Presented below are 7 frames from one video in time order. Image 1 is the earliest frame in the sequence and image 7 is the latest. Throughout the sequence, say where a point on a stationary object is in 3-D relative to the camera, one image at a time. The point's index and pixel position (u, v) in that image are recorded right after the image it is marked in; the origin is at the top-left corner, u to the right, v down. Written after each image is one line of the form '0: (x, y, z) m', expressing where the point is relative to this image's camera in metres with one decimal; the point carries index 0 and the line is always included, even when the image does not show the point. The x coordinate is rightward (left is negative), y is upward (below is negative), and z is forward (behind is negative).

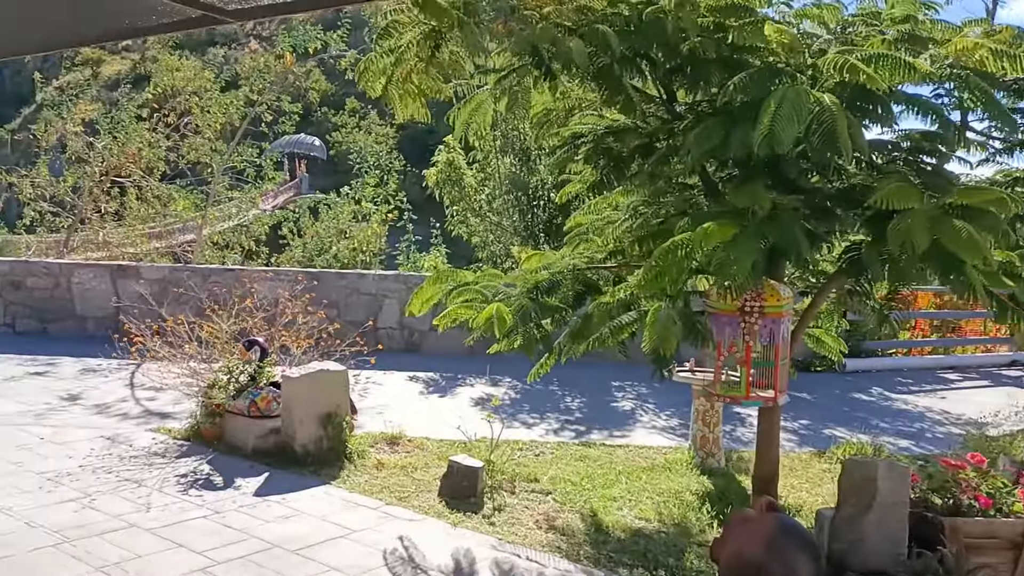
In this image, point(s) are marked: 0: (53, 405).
0: (-2.5, -0.6, +4.7) m
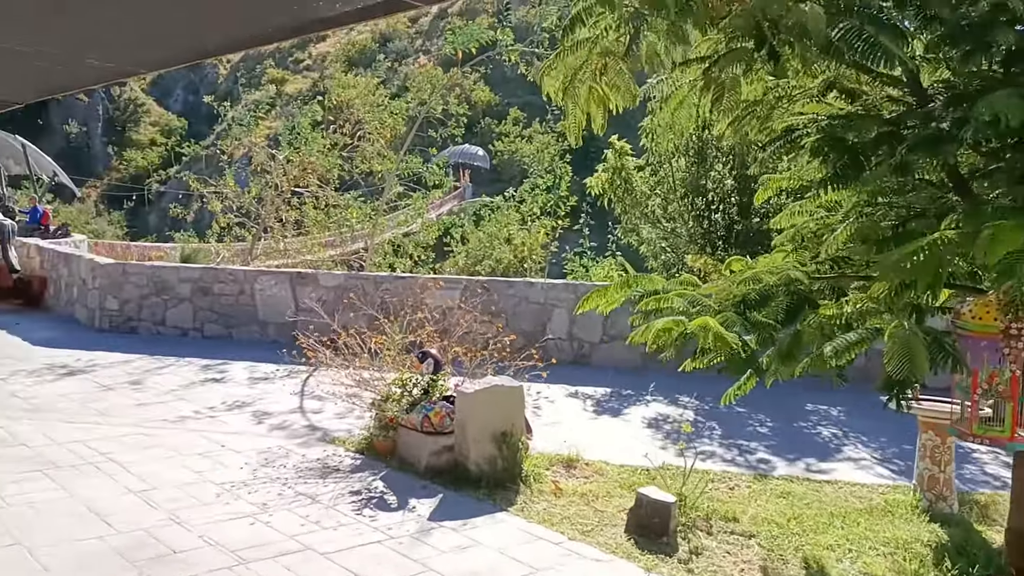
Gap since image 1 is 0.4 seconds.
0: (-1.5, -0.7, +4.7) m
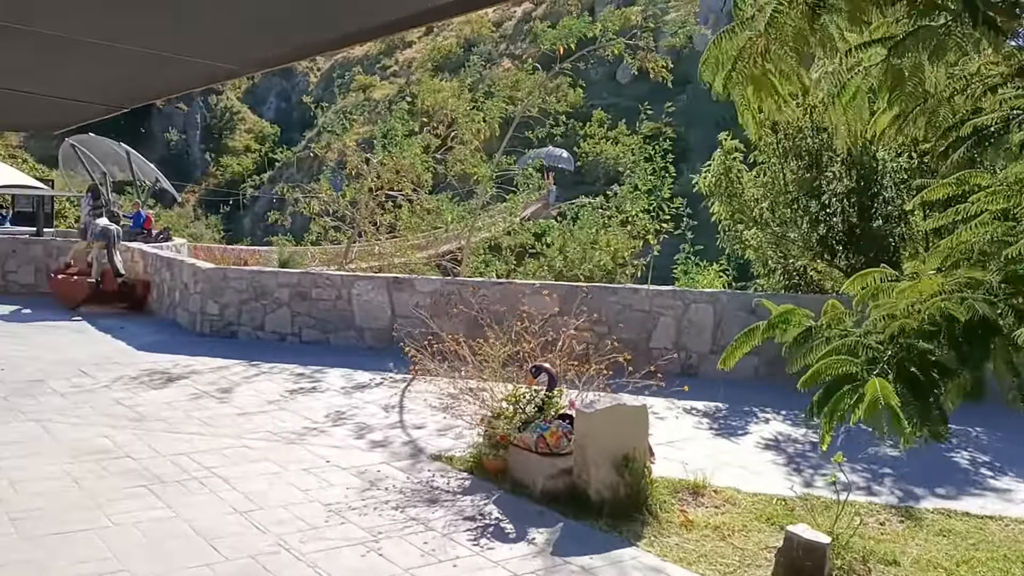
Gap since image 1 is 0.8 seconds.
0: (-0.9, -0.7, +4.5) m
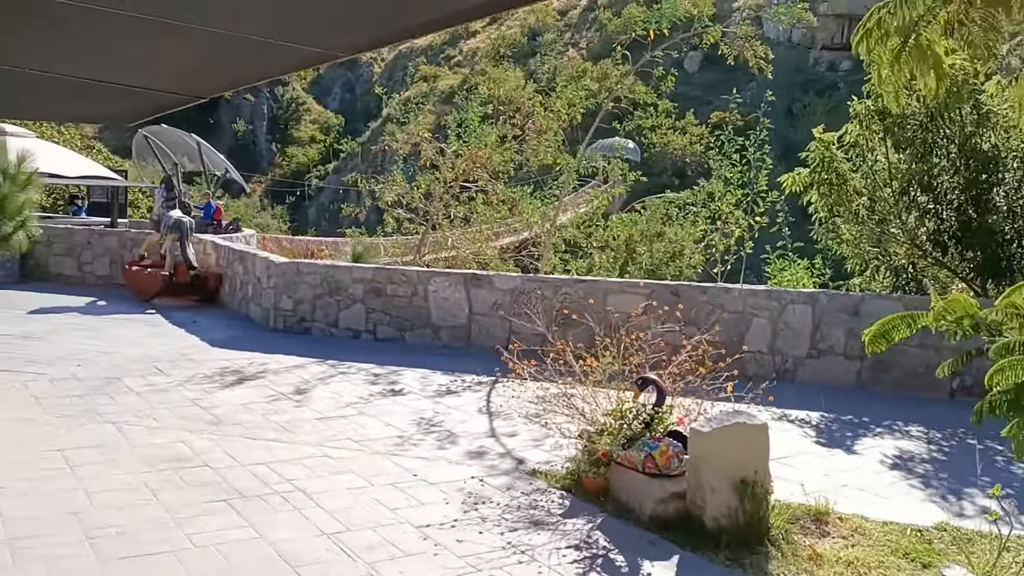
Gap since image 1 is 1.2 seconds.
0: (-0.5, -0.7, +4.3) m
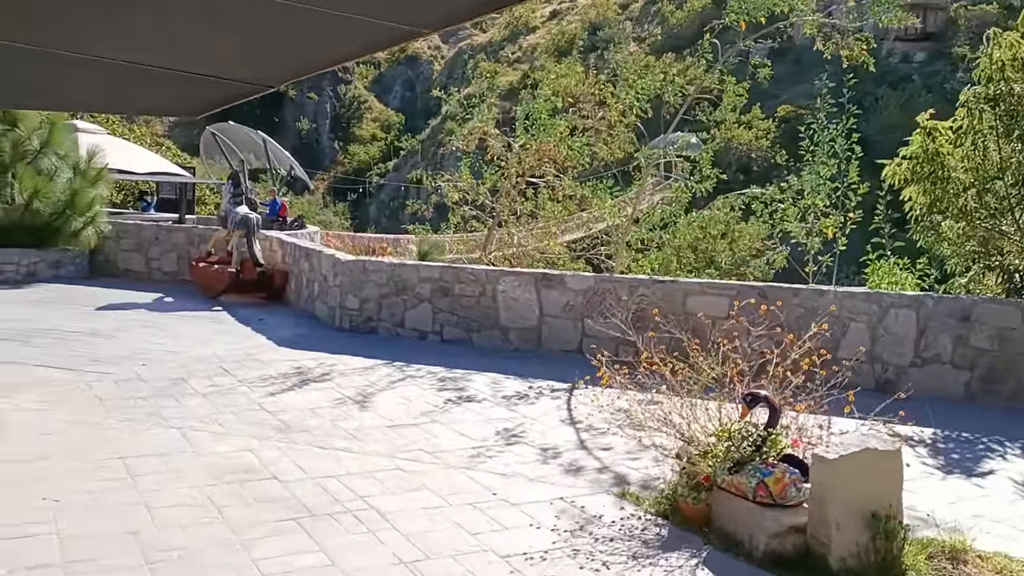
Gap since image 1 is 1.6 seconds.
0: (-0.1, -0.7, +4.0) m
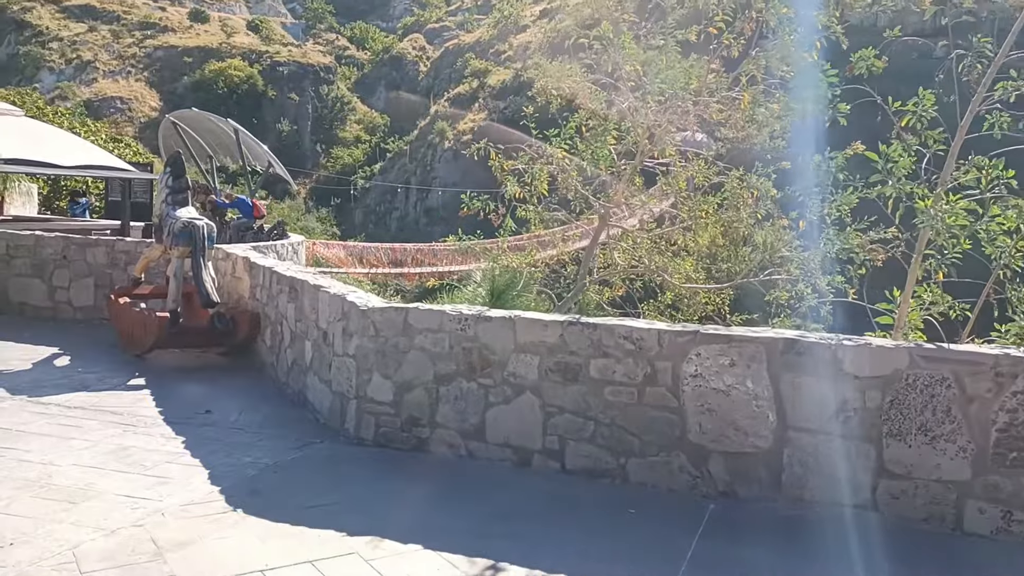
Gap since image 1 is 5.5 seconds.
0: (+0.8, -1.0, +0.6) m
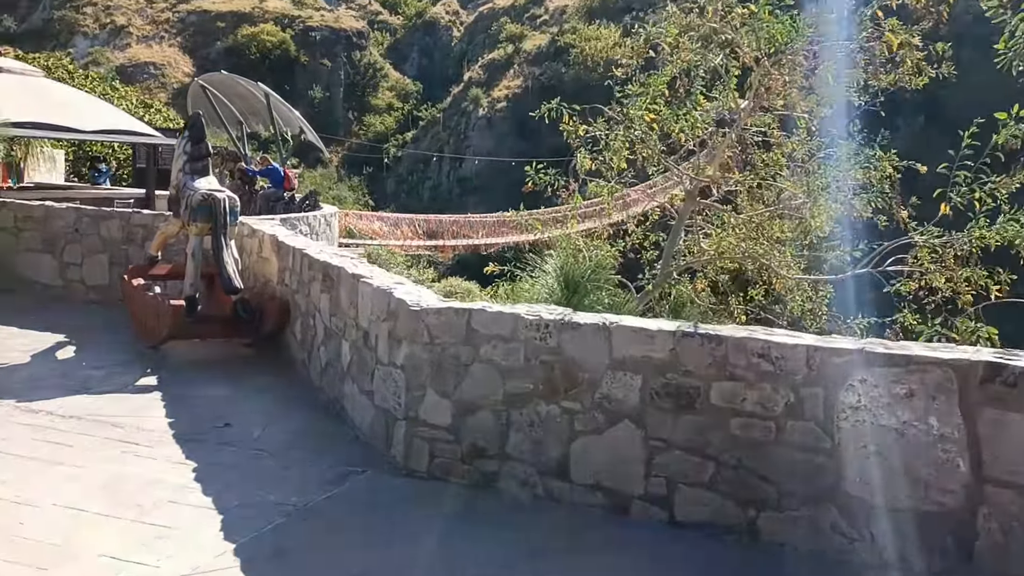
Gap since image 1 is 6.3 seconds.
0: (+1.0, -1.1, -0.2) m
